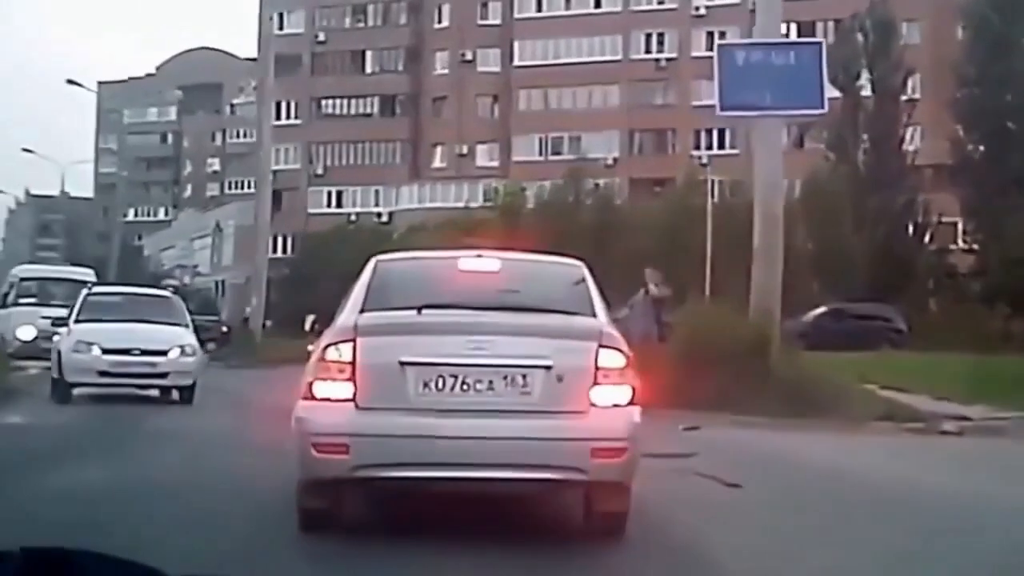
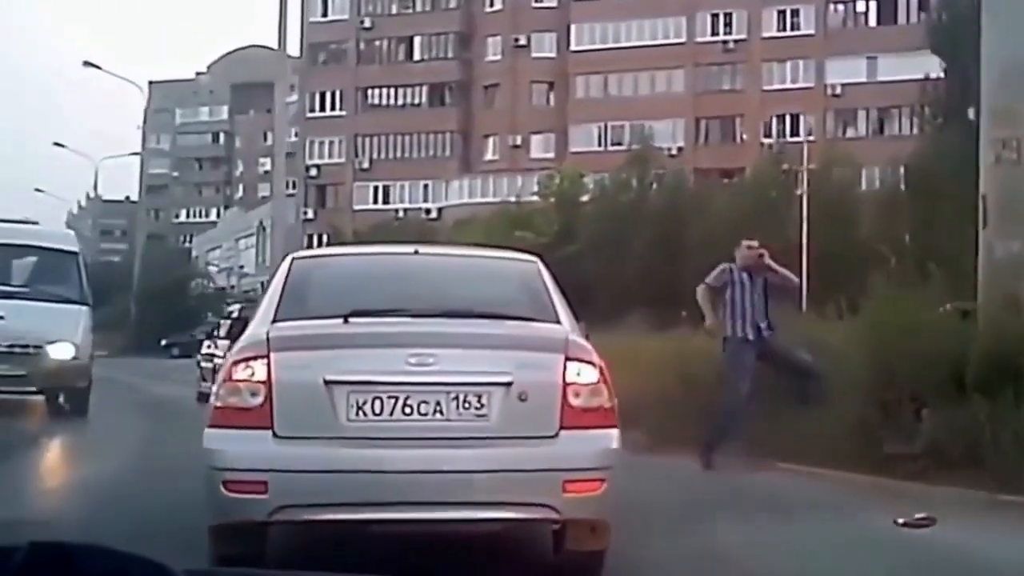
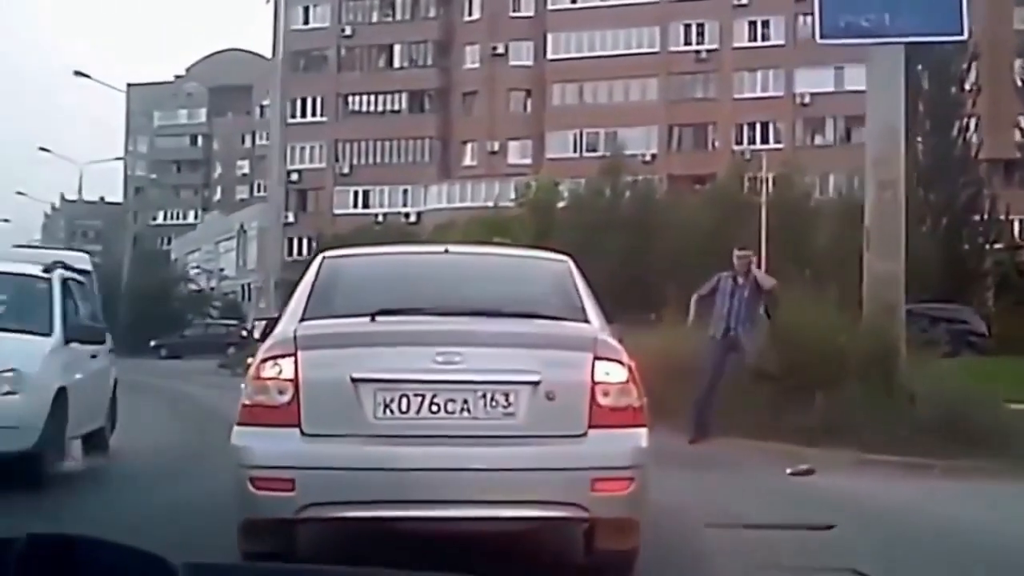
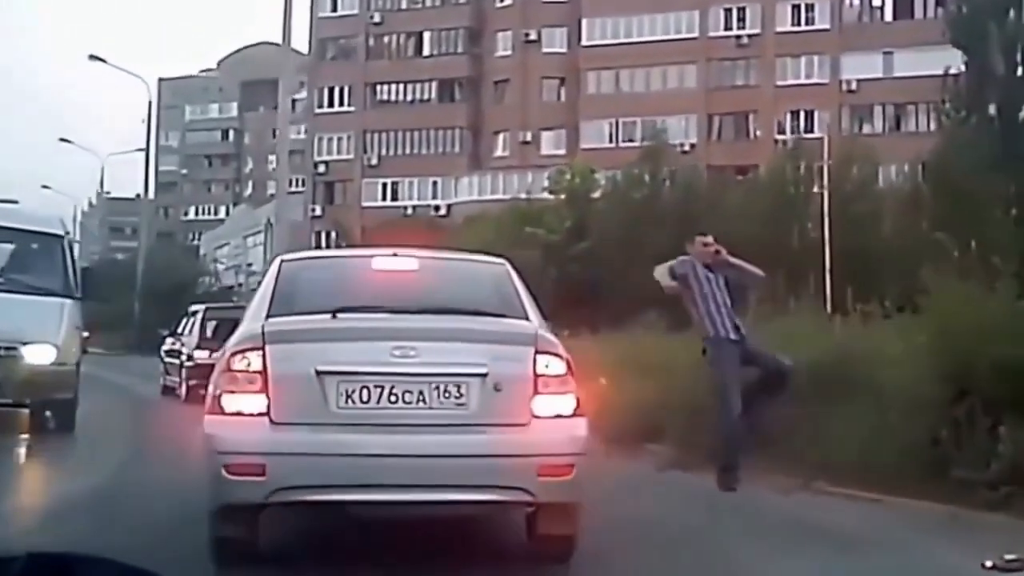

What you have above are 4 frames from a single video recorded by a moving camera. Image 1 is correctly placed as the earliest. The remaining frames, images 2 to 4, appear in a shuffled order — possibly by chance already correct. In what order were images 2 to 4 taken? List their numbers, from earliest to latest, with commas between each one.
3, 2, 4
